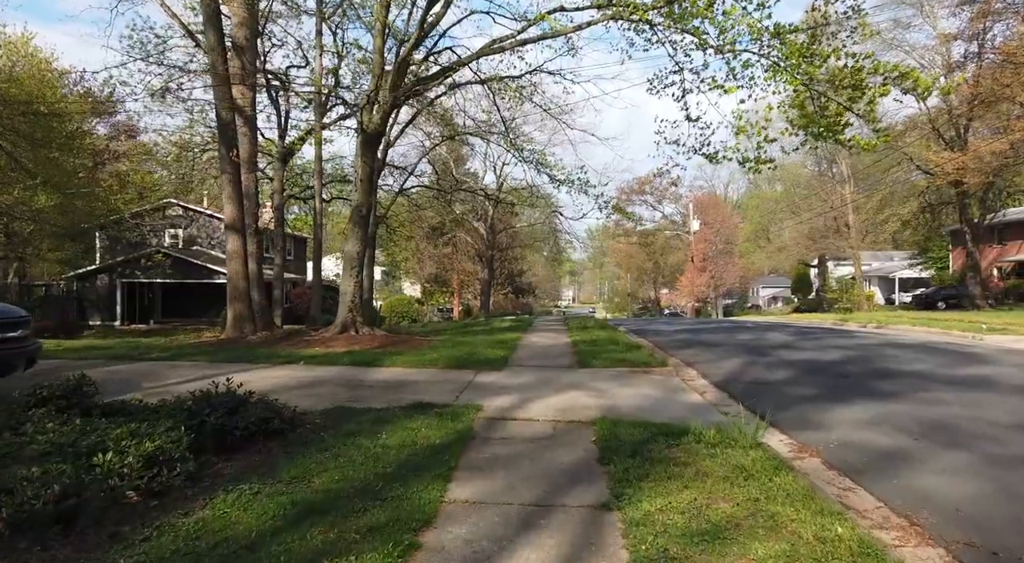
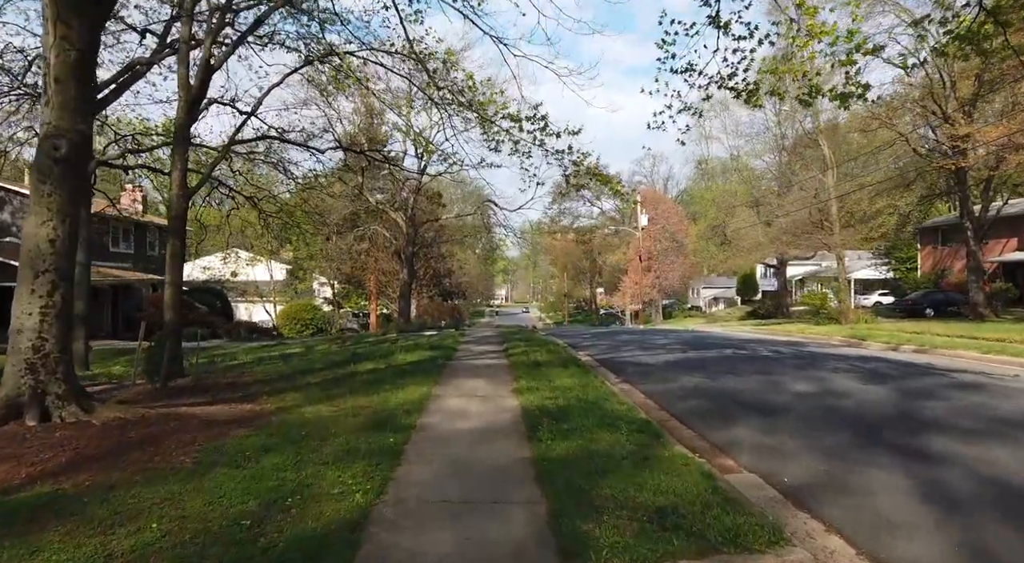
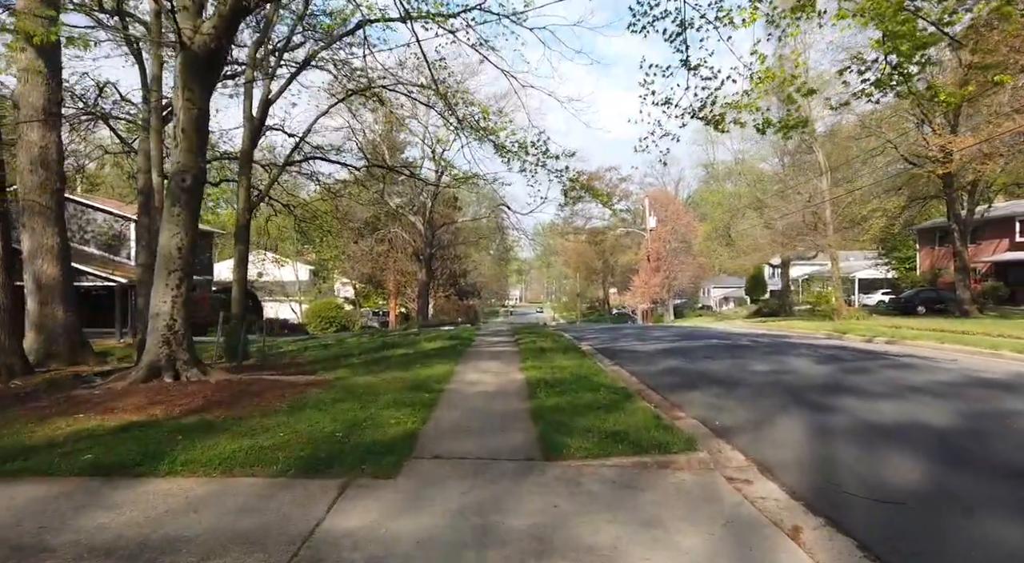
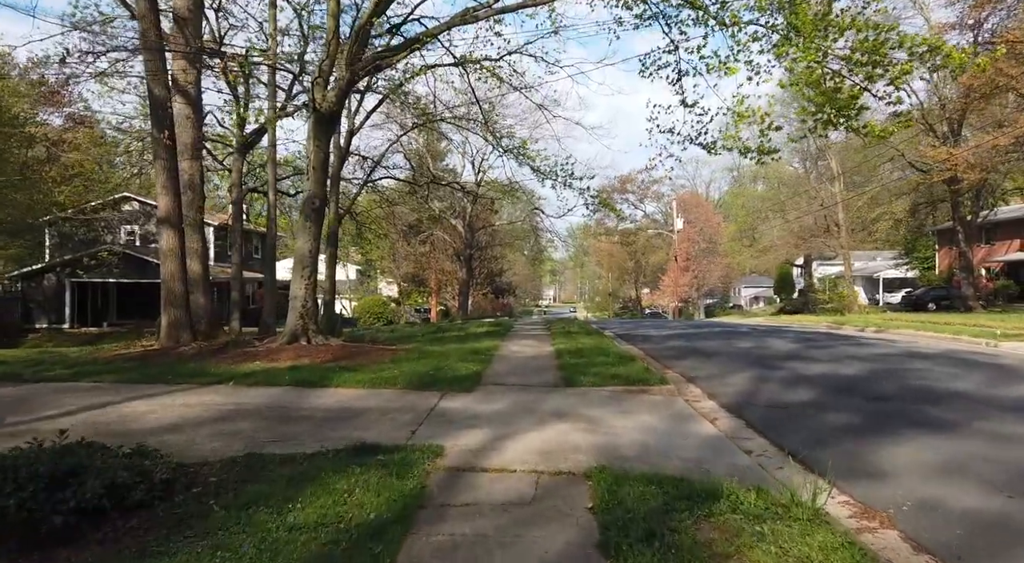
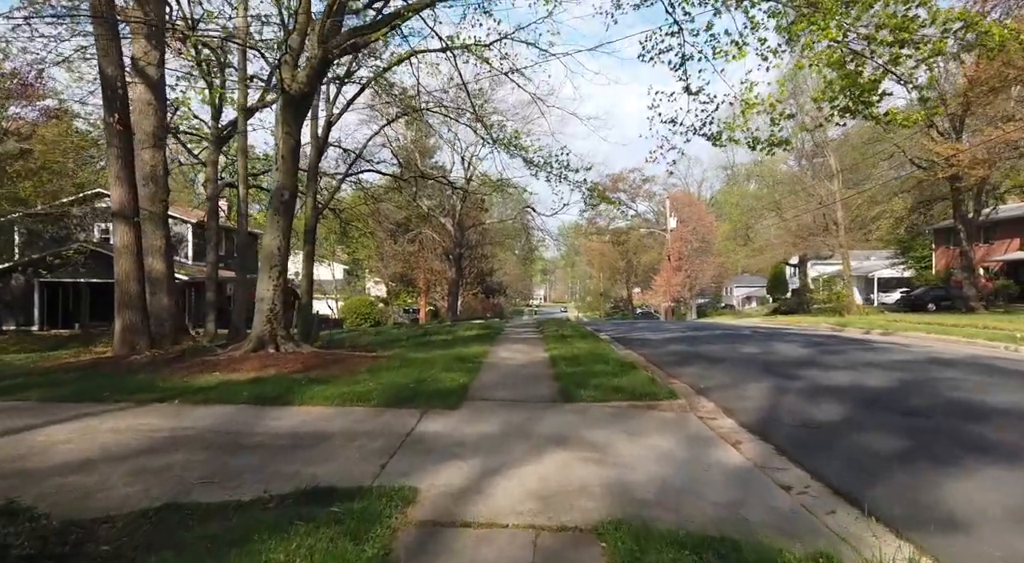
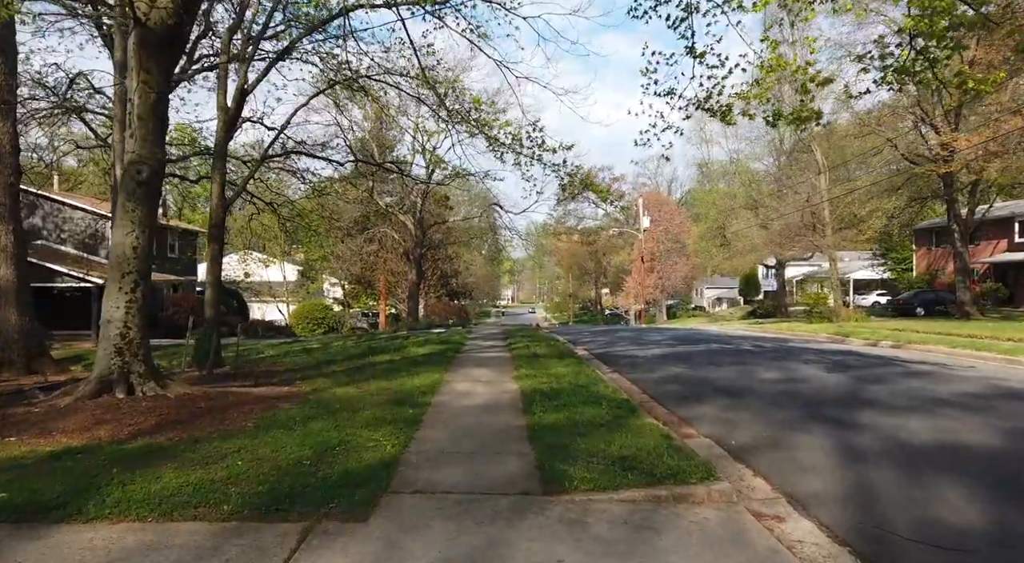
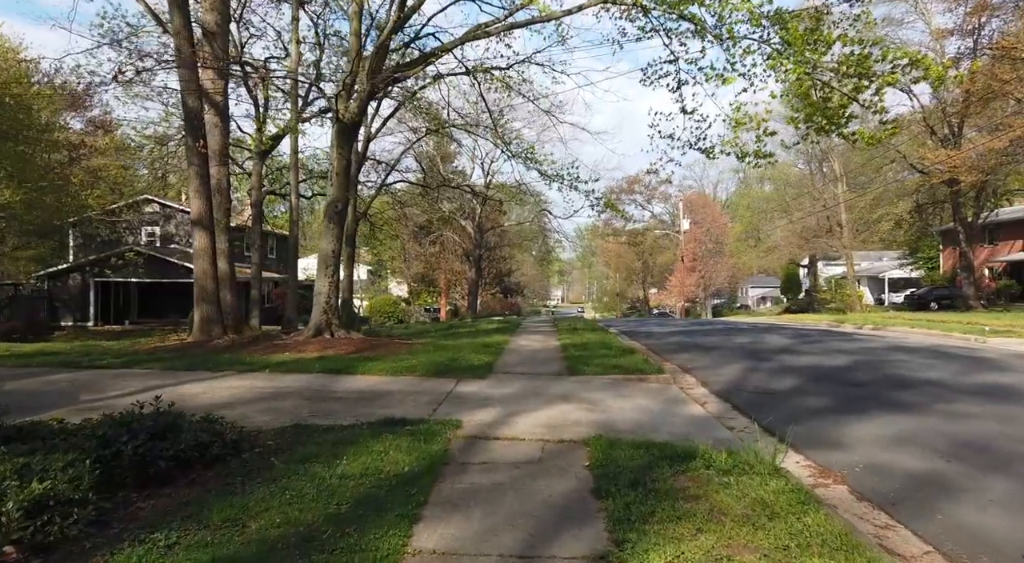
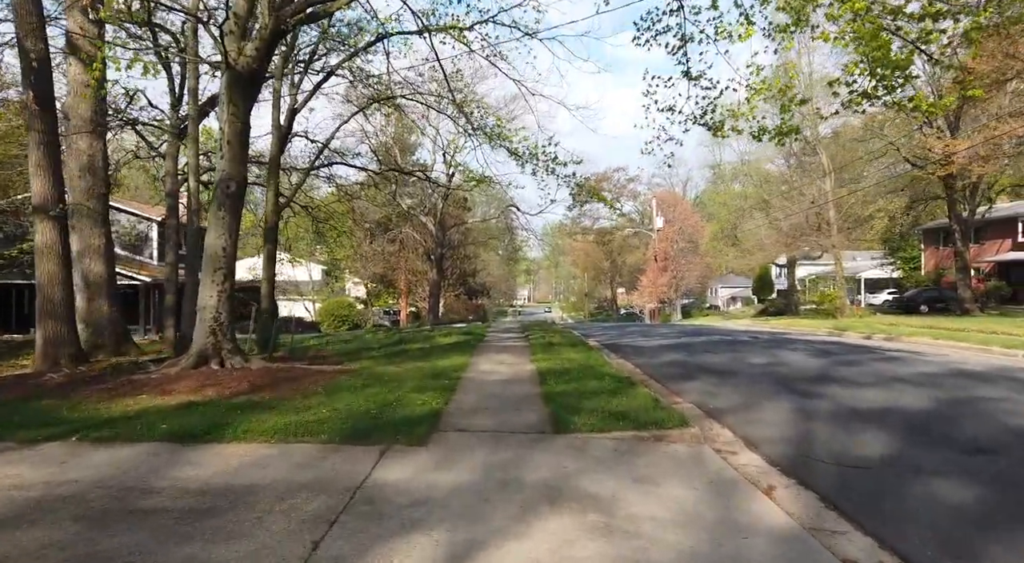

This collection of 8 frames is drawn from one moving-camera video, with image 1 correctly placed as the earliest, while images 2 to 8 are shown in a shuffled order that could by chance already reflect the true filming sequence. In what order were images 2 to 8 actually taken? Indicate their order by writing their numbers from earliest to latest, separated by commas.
7, 4, 5, 8, 3, 6, 2
